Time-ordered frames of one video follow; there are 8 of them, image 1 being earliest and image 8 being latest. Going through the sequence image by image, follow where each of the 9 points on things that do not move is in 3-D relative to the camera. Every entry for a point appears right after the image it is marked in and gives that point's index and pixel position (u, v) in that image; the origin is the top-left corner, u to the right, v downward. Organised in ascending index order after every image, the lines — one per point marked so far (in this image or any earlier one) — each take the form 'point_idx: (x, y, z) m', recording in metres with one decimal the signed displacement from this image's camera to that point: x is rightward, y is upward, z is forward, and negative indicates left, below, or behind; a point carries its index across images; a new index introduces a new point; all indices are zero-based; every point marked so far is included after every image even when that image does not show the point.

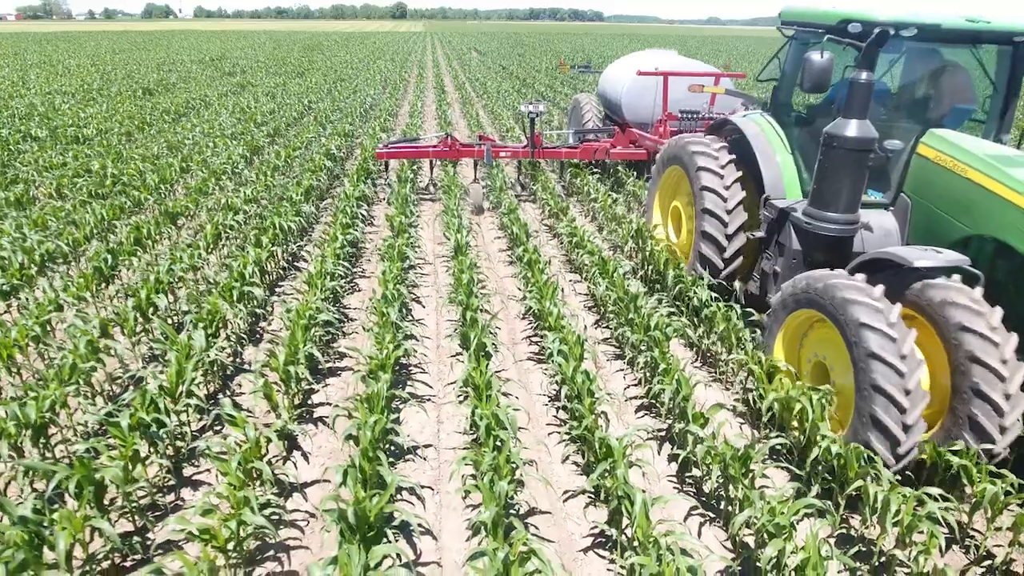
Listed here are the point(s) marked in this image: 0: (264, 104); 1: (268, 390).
0: (-7.0, +5.2, +18.2) m
1: (-1.9, -0.8, +5.0) m
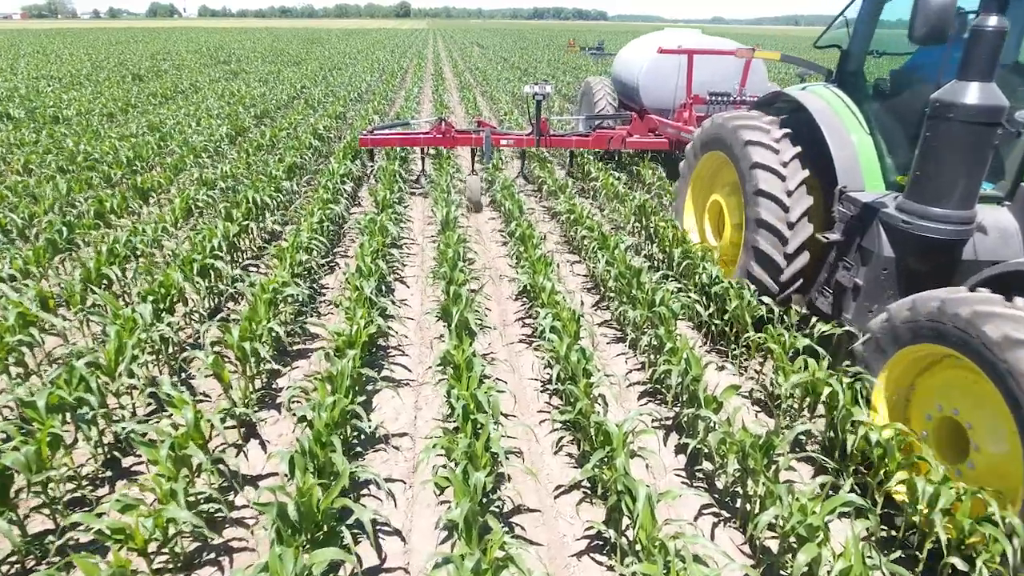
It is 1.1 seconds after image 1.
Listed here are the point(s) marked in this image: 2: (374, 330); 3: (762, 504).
0: (-7.1, +5.5, +17.6) m
1: (-2.0, -0.6, +4.4) m
2: (-1.1, -0.3, +5.0) m
3: (+1.4, -1.2, +3.6) m
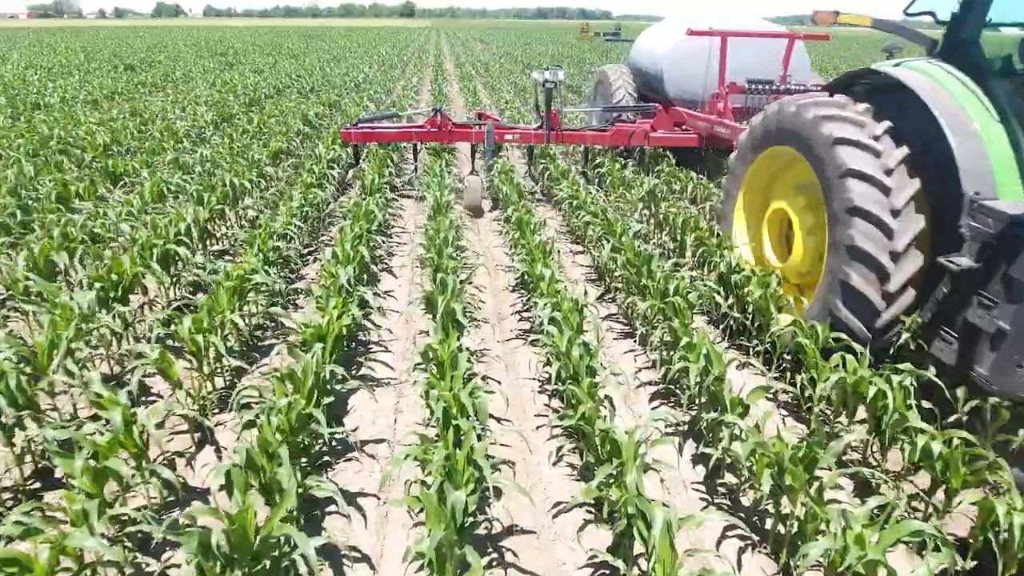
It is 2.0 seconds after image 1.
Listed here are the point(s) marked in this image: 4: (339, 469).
0: (-7.0, +5.6, +17.0) m
1: (-2.0, -0.5, +3.8) m
2: (-1.1, -0.2, +4.4) m
3: (+1.3, -1.1, +3.0) m
4: (-1.0, -1.1, +3.8) m
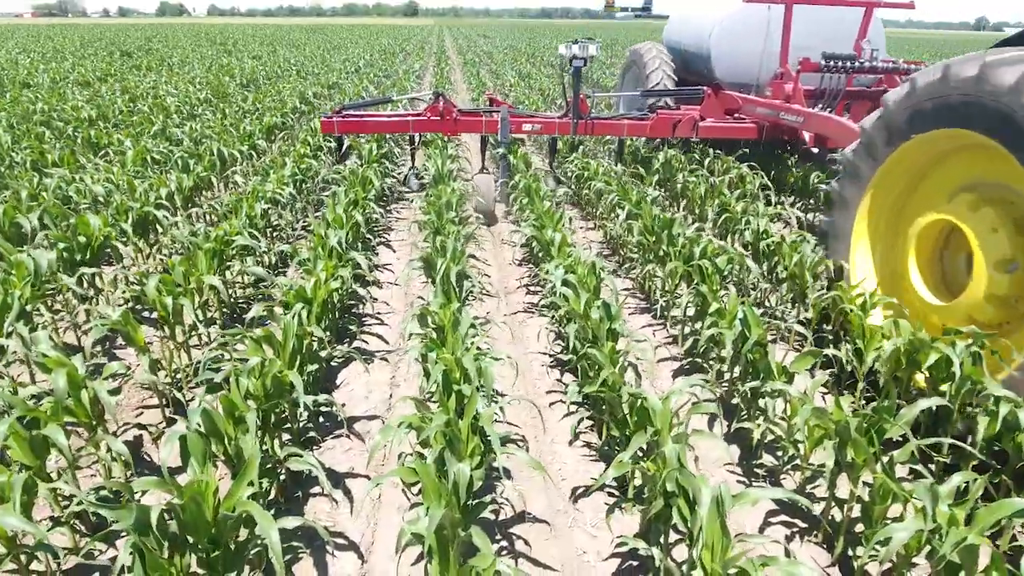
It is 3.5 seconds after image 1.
0: (-6.9, +5.8, +16.6) m
1: (-2.0, -0.2, +3.4) m
2: (-1.1, 0.0, +4.0) m
3: (+1.4, -0.9, +2.5) m
4: (-1.0, -0.8, +3.3) m
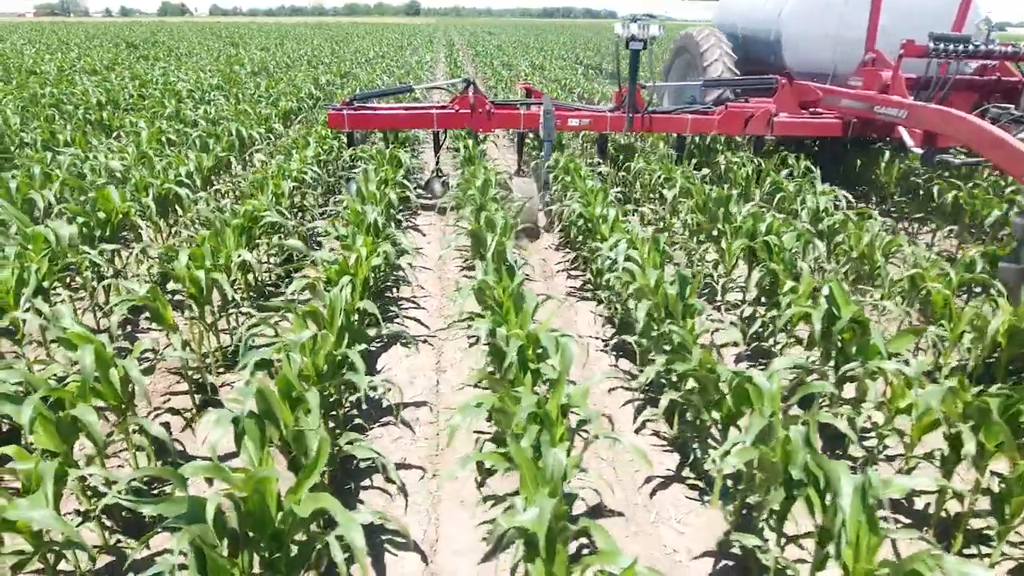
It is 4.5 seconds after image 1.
0: (-6.6, +6.0, +16.3) m
1: (-1.7, -0.1, +3.1) m
2: (-0.8, +0.1, +3.7) m
3: (+1.7, -0.8, +2.2) m
4: (-0.7, -0.7, +3.0) m
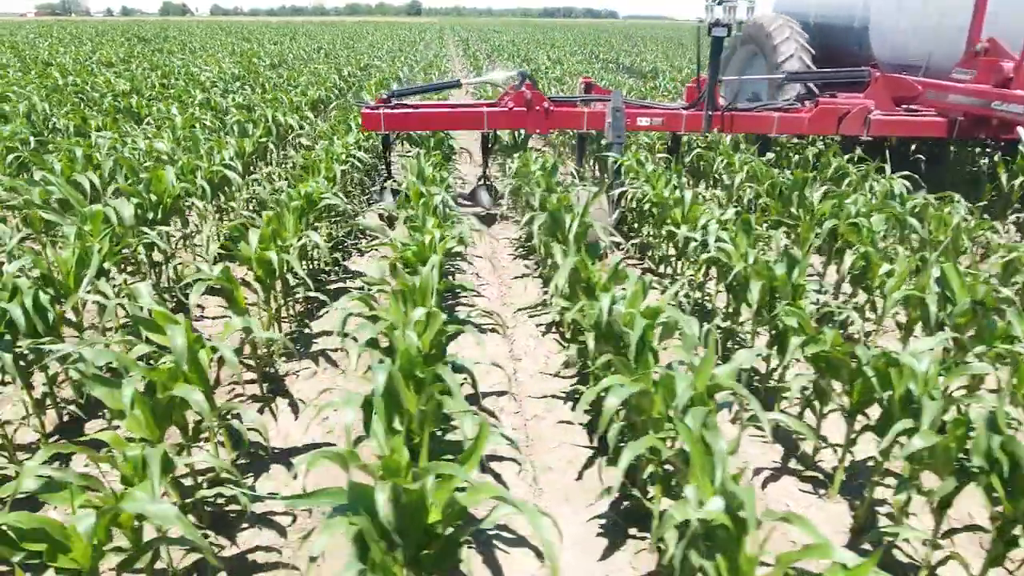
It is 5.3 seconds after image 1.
0: (-6.1, +6.1, +16.1) m
1: (-1.3, 0.0, +2.9) m
2: (-0.3, +0.2, +3.5) m
3: (+2.1, -0.7, +2.0) m
4: (-0.2, -0.6, +2.8) m
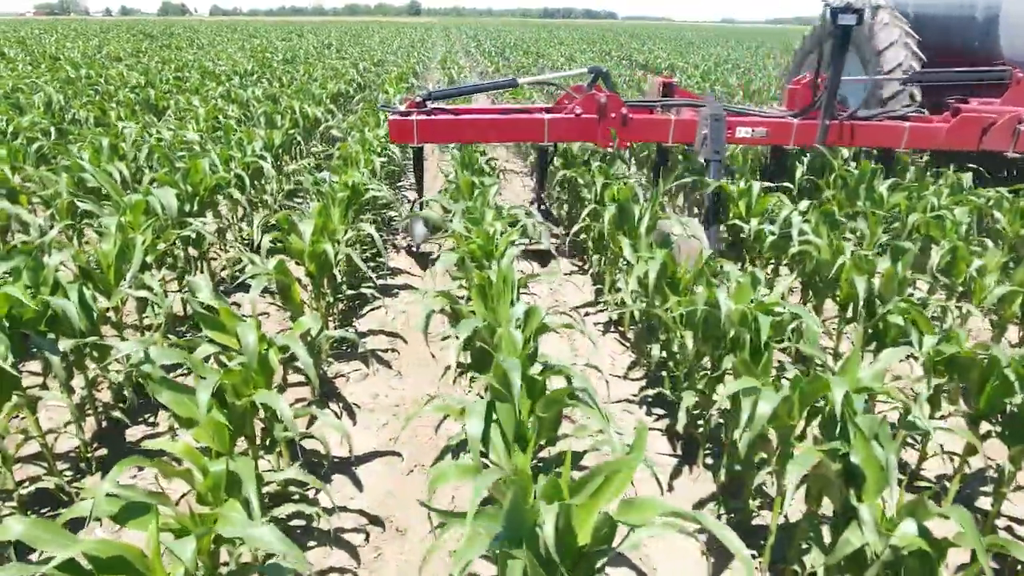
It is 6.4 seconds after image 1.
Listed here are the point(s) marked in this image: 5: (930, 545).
0: (-5.8, +6.1, +15.9) m
1: (-0.9, 0.0, +2.7) m
2: (0.0, +0.2, +3.3) m
3: (+2.5, -0.6, +1.8) m
4: (+0.1, -0.6, +2.6) m
5: (+0.8, -0.5, +1.3) m
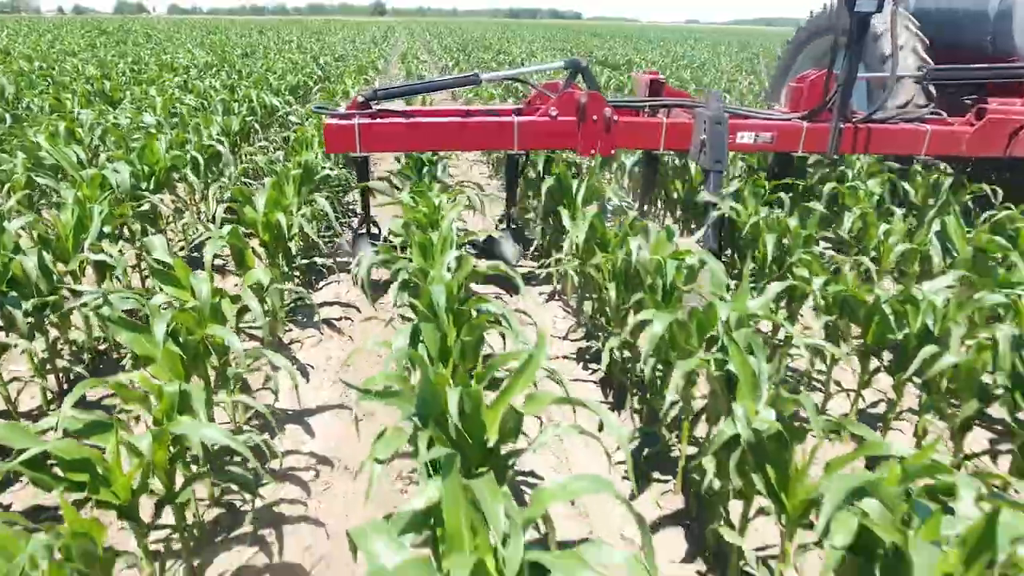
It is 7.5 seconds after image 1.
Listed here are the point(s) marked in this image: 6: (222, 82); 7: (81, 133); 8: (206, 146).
0: (-6.8, +6.1, +15.8) m
1: (-1.2, +0.2, +2.8) m
2: (-0.3, +0.4, +3.5) m
3: (+2.2, -0.4, +2.1) m
4: (-0.1, -0.4, +2.8) m
5: (+0.7, -0.3, +1.5) m
6: (-3.3, +2.4, +7.4) m
7: (-2.9, +1.0, +4.3) m
8: (-2.0, +0.9, +4.2) m
